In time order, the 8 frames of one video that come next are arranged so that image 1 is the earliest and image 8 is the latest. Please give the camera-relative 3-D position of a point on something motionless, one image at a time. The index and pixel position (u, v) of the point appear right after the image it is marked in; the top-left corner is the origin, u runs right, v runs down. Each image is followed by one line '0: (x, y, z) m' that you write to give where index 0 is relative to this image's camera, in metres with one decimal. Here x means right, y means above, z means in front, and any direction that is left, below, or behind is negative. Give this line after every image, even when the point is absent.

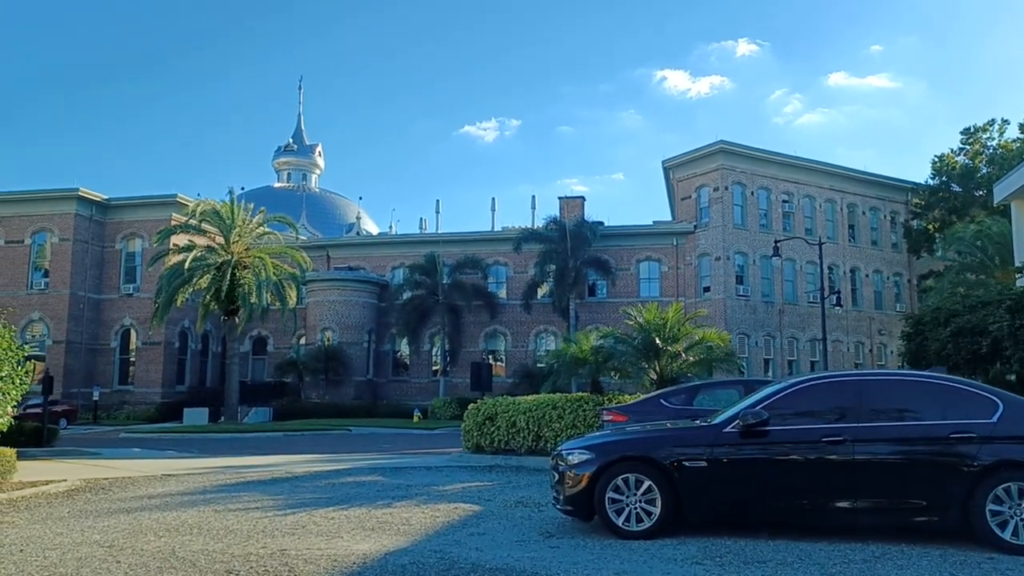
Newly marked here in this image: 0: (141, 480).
0: (-6.1, -3.2, +13.5) m
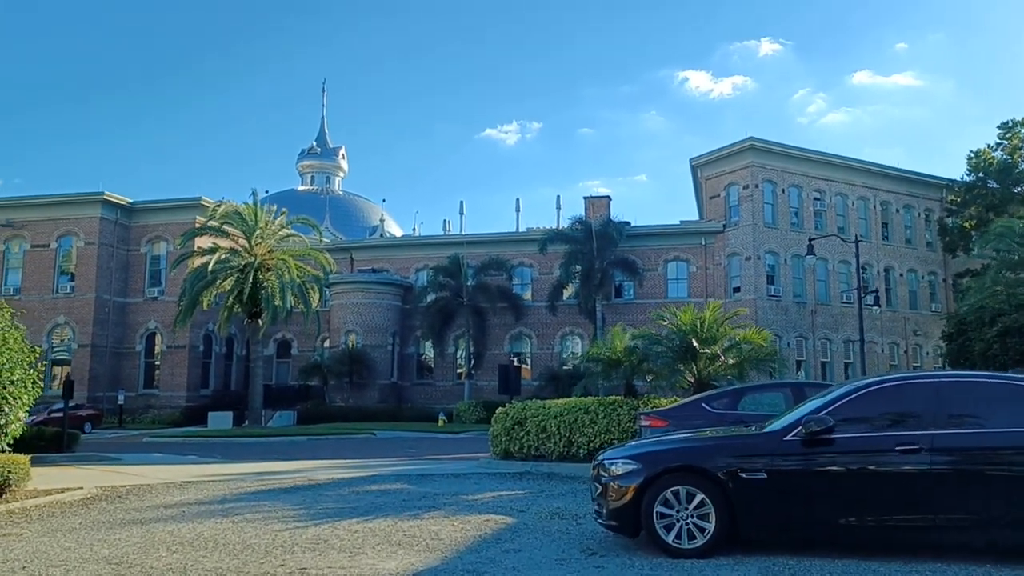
0: (-5.6, -3.2, +13.0) m
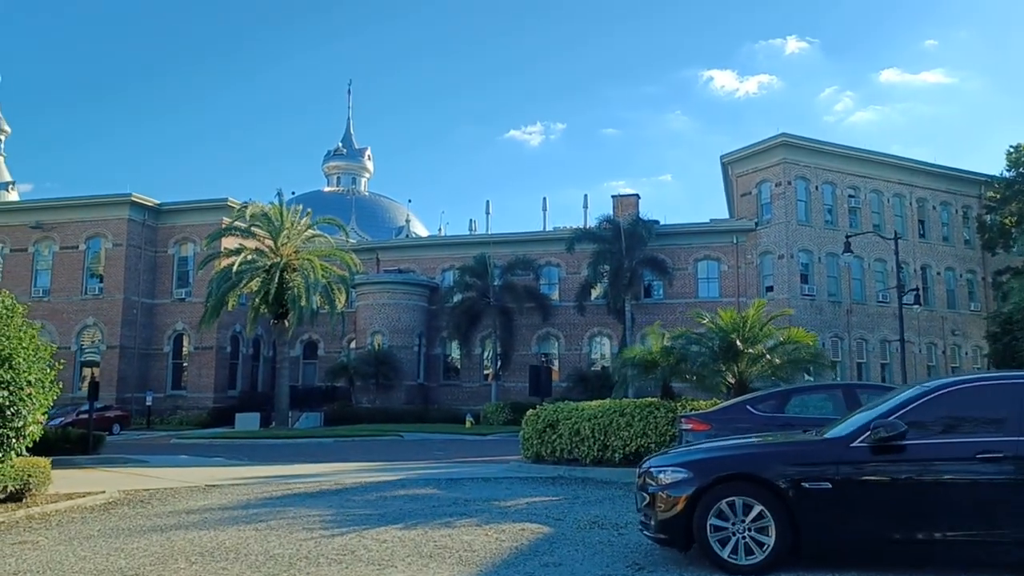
0: (-5.1, -3.1, +12.7) m
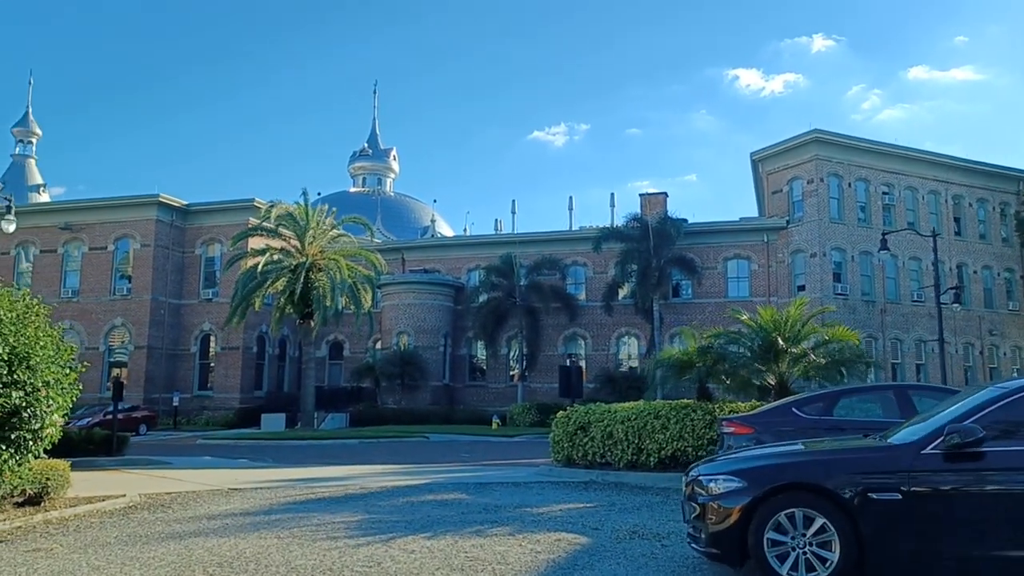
0: (-4.6, -3.1, +12.3) m
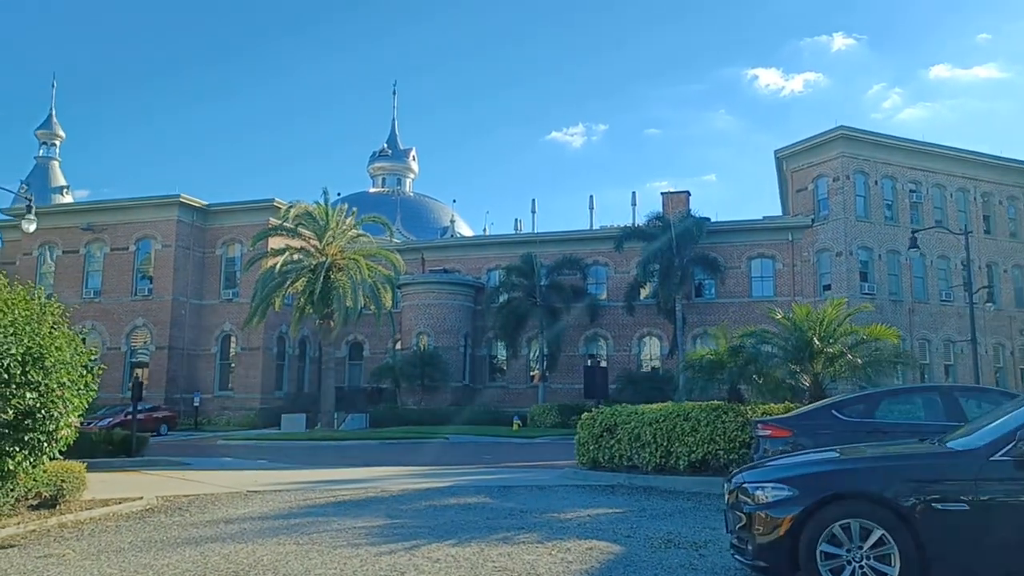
0: (-4.2, -3.1, +12.1) m
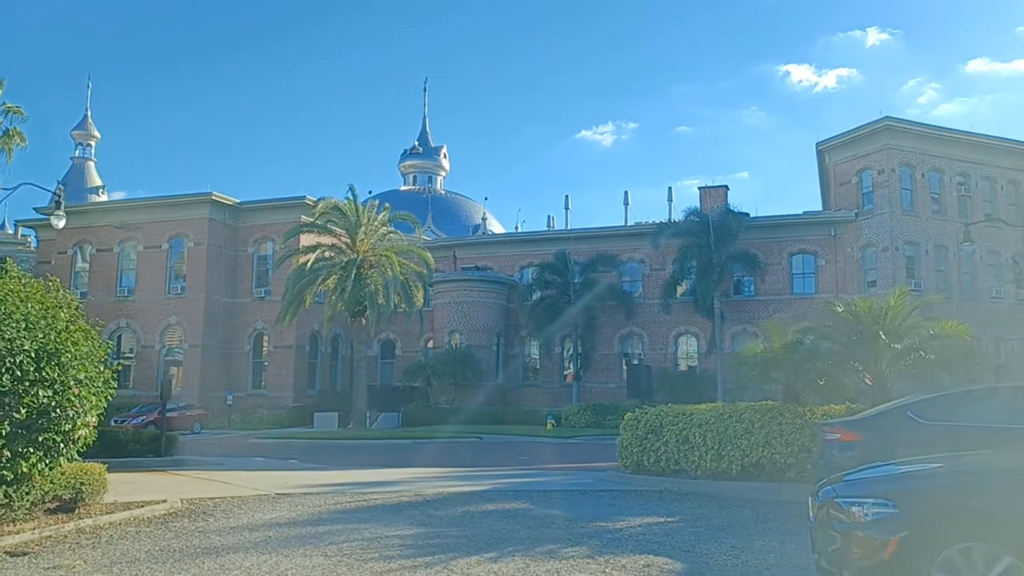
0: (-3.6, -3.0, +11.5) m
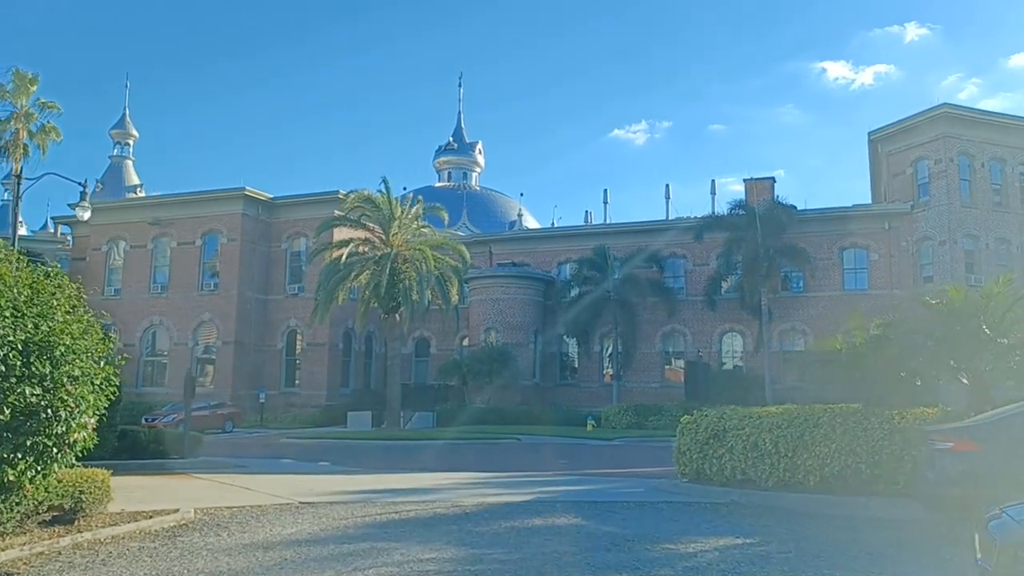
0: (-3.0, -2.8, +10.4) m
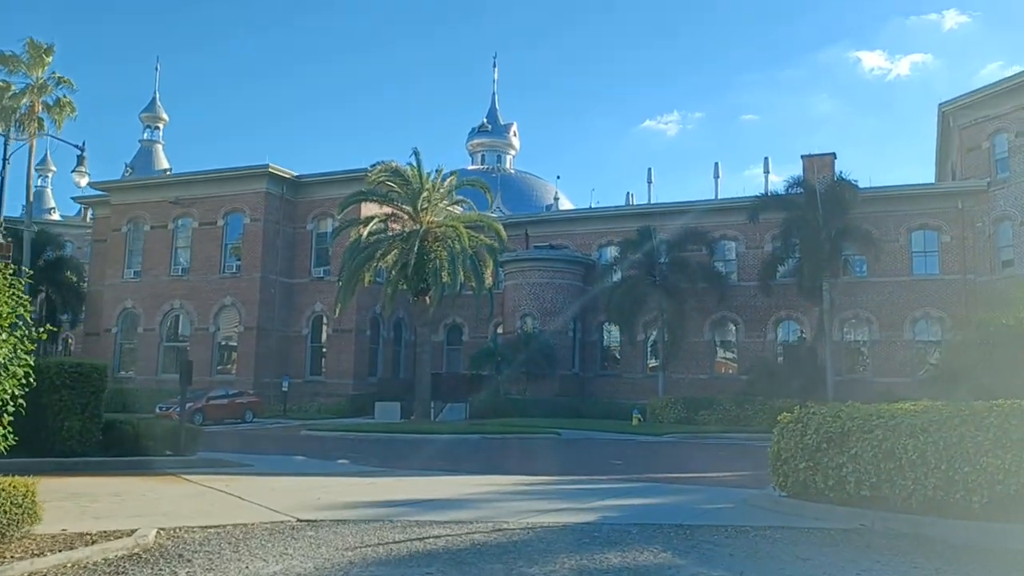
0: (-2.4, -2.4, +7.9) m
